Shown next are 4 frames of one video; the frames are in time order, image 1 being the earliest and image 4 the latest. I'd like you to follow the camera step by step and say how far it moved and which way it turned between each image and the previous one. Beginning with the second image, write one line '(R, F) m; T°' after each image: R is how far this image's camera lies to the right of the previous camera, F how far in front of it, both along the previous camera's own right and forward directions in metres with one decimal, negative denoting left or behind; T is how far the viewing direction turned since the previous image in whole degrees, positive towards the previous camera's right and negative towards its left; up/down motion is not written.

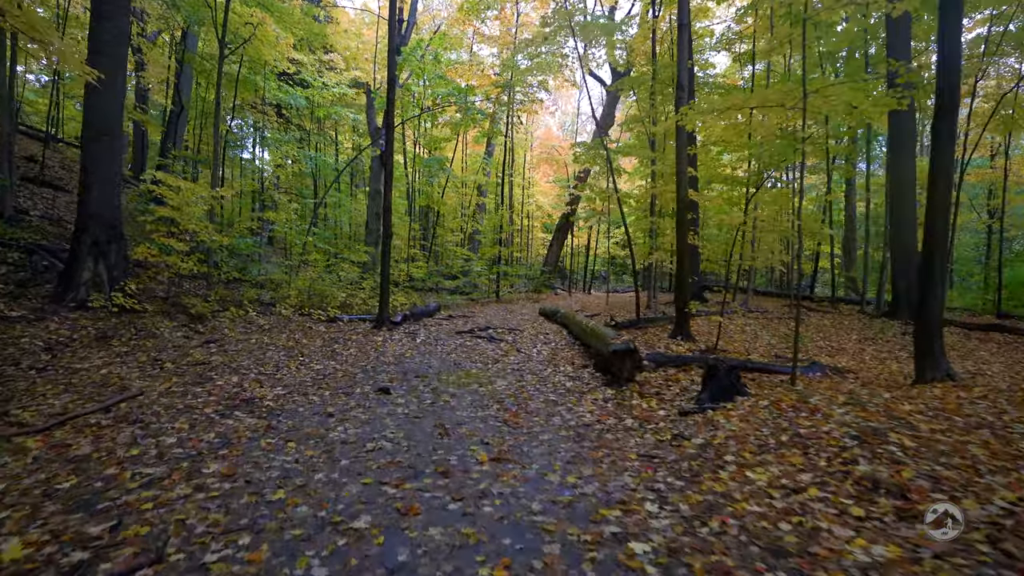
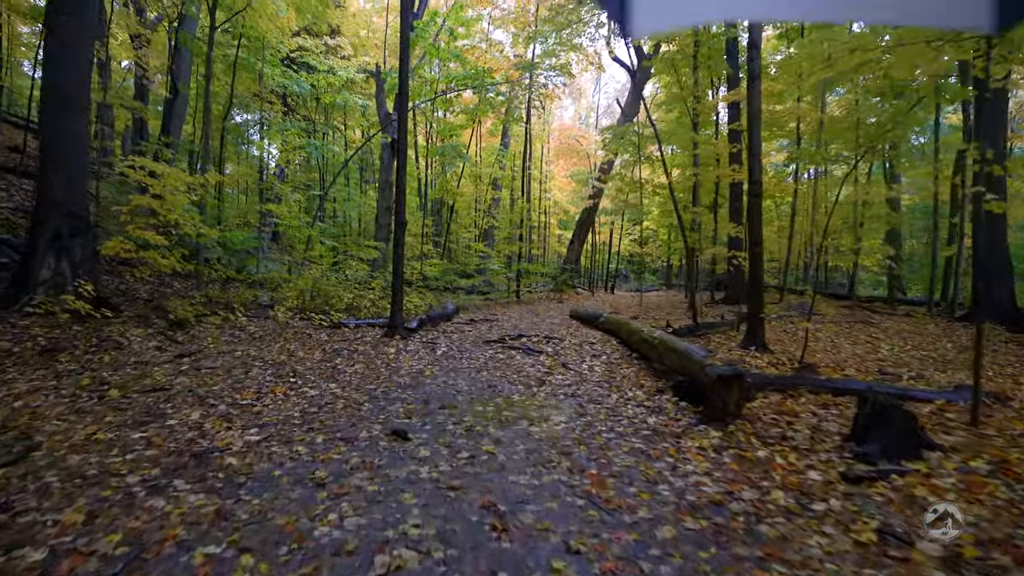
(-0.4, +1.5) m; -1°
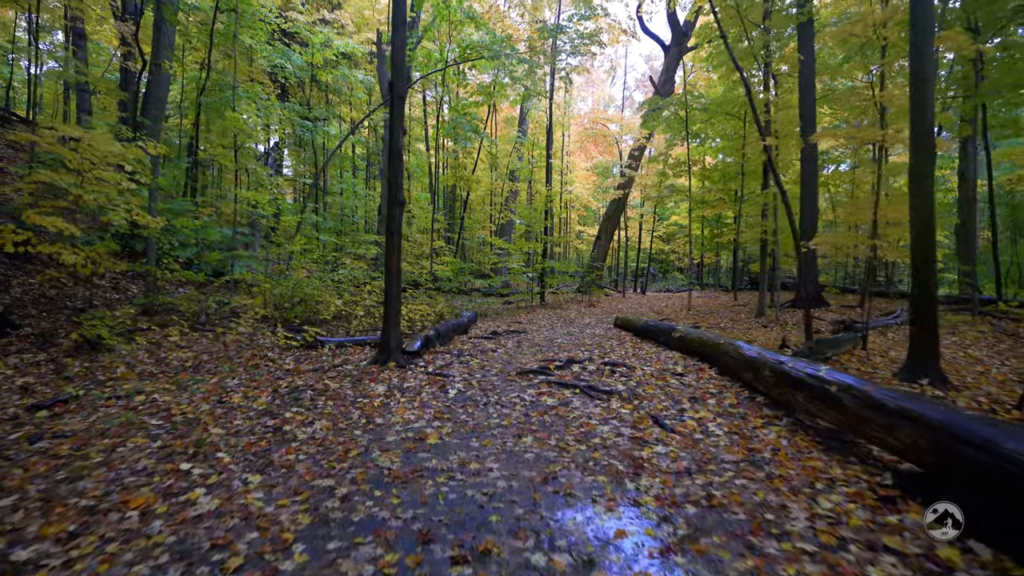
(-0.3, +2.4) m; -1°
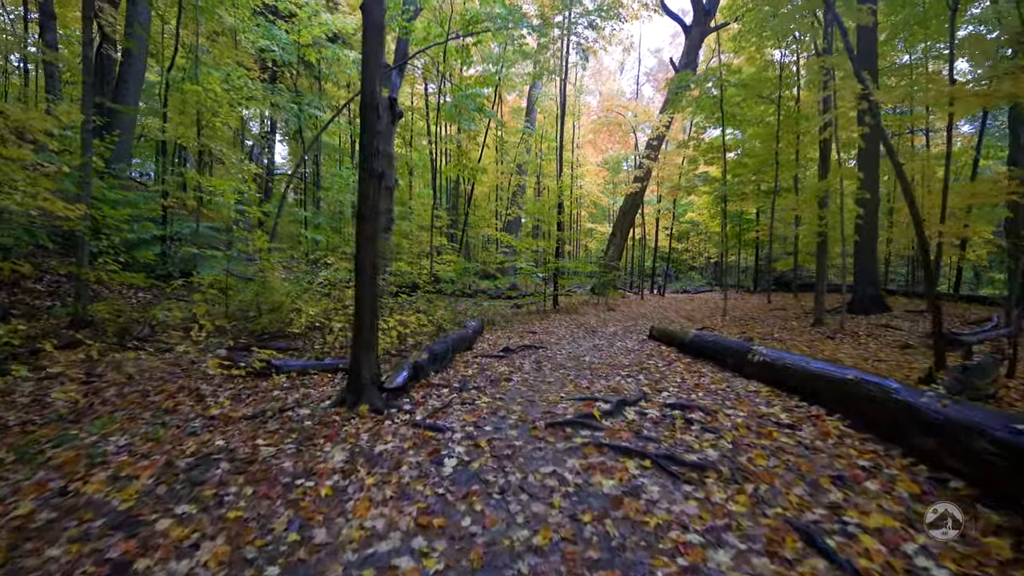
(-0.2, +1.7) m; 0°
